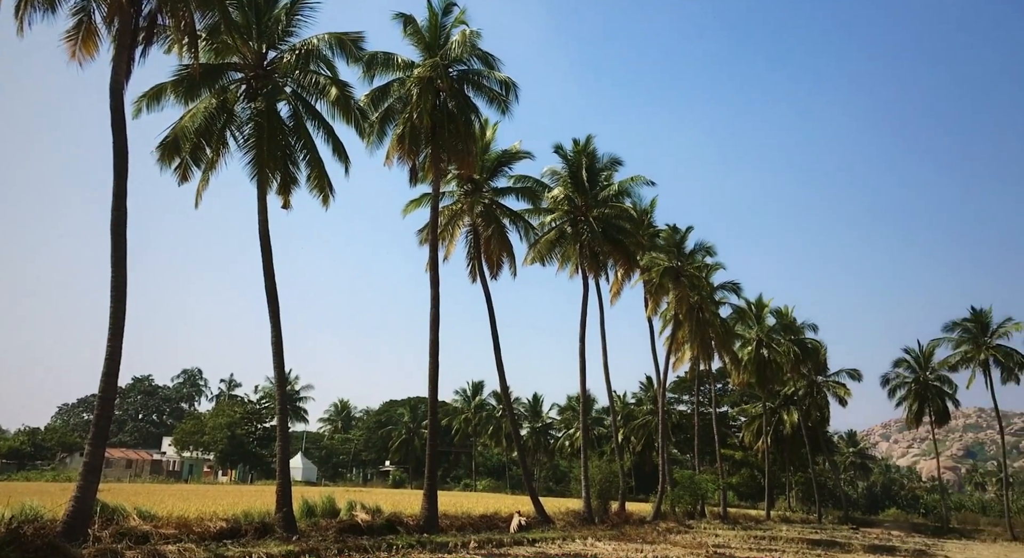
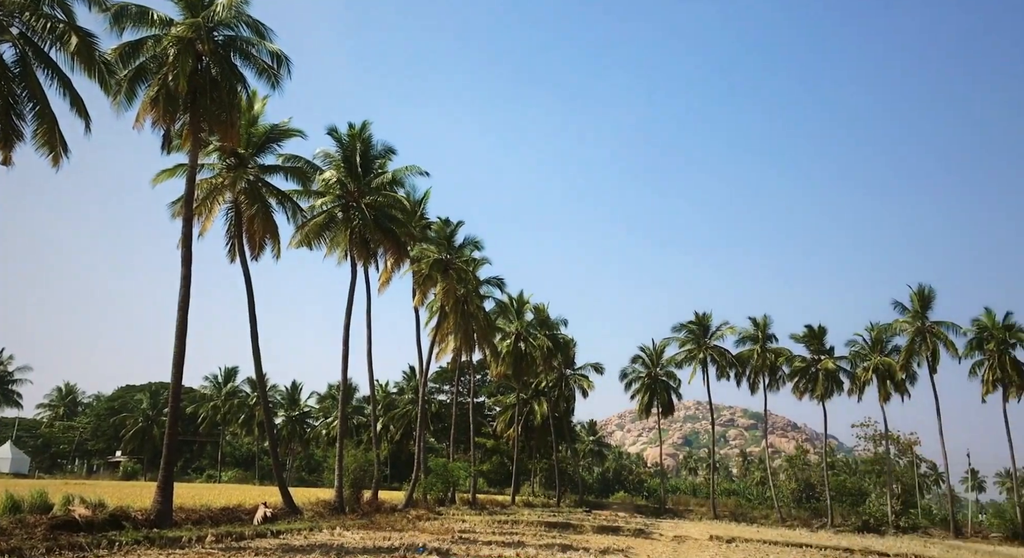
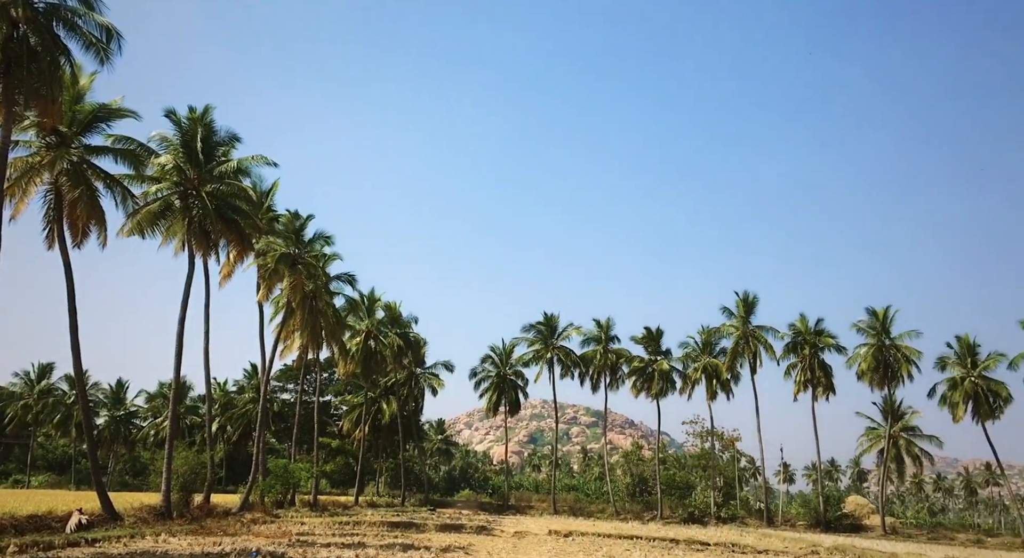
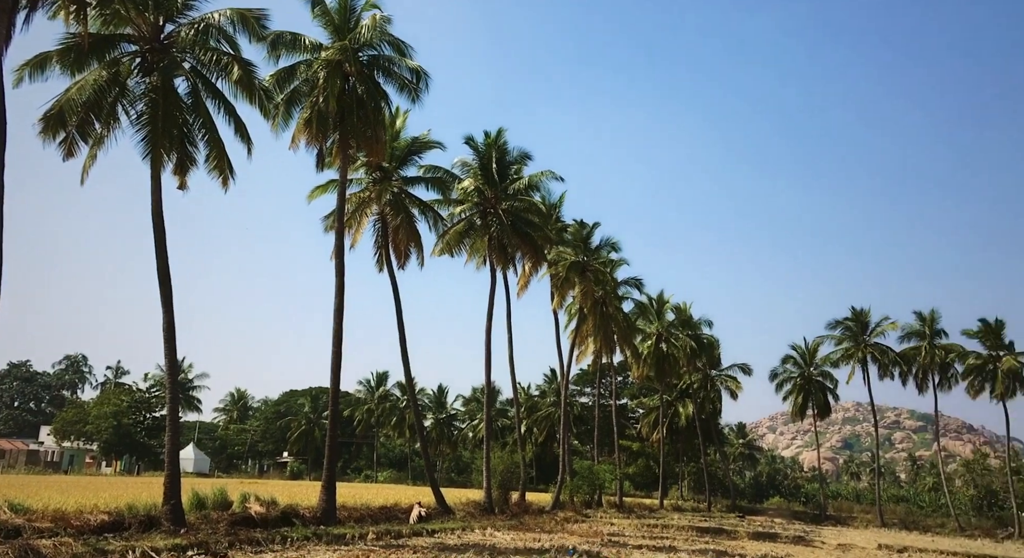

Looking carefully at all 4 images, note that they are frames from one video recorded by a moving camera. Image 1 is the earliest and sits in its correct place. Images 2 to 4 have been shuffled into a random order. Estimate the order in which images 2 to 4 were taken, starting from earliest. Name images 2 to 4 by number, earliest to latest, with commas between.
4, 2, 3
